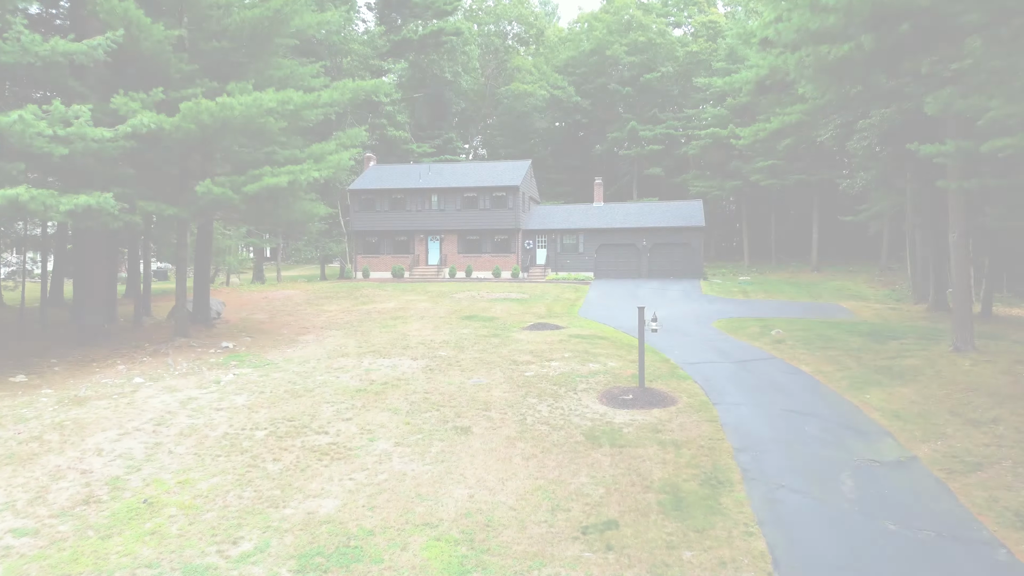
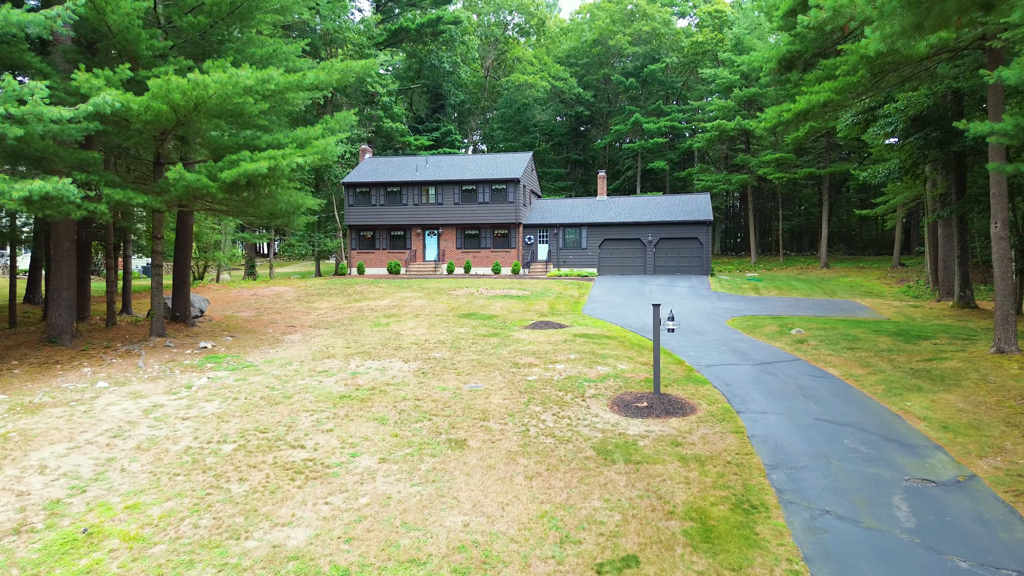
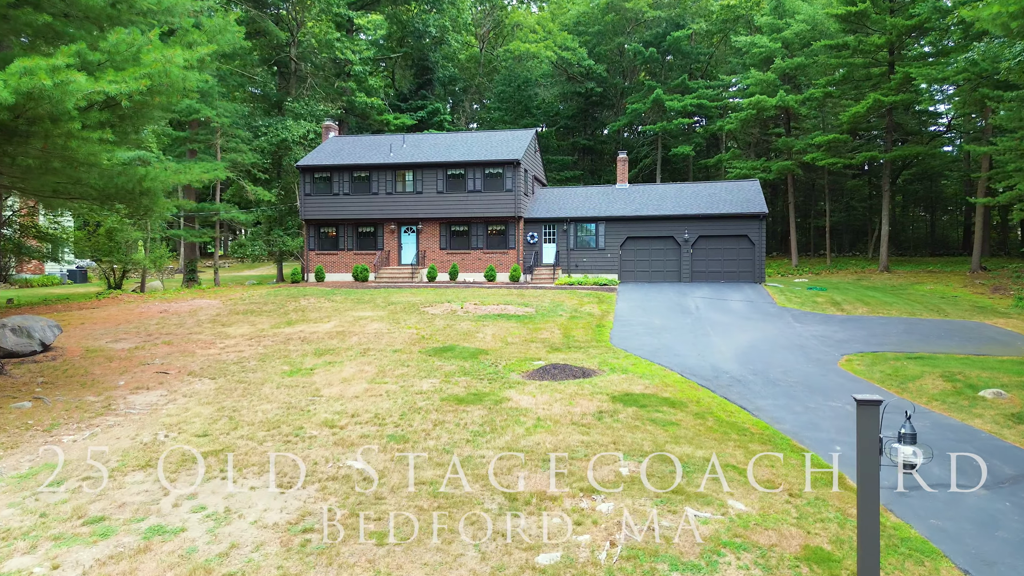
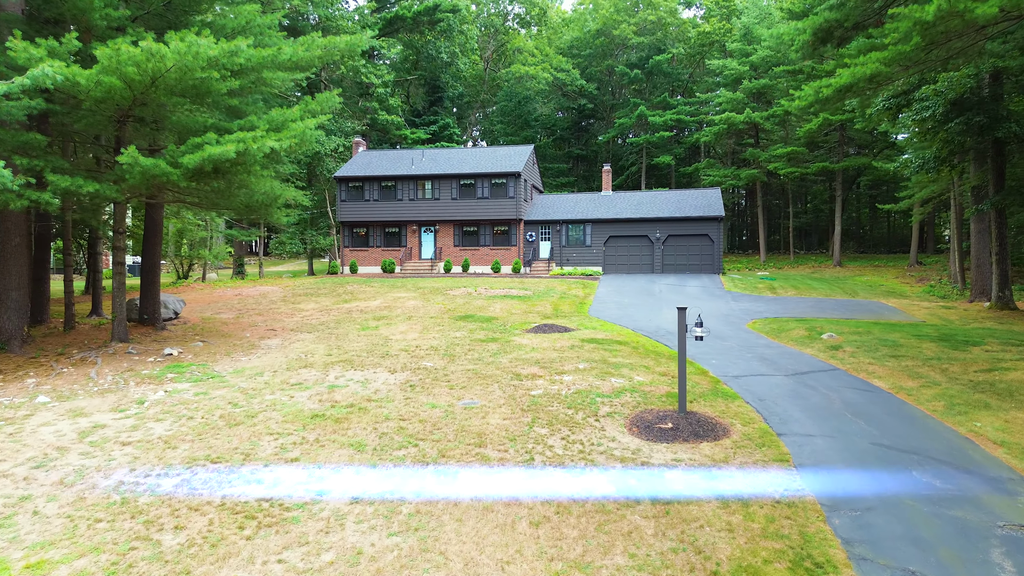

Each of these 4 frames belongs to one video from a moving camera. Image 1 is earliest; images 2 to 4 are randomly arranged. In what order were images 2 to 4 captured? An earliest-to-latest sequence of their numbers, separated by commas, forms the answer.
2, 4, 3
